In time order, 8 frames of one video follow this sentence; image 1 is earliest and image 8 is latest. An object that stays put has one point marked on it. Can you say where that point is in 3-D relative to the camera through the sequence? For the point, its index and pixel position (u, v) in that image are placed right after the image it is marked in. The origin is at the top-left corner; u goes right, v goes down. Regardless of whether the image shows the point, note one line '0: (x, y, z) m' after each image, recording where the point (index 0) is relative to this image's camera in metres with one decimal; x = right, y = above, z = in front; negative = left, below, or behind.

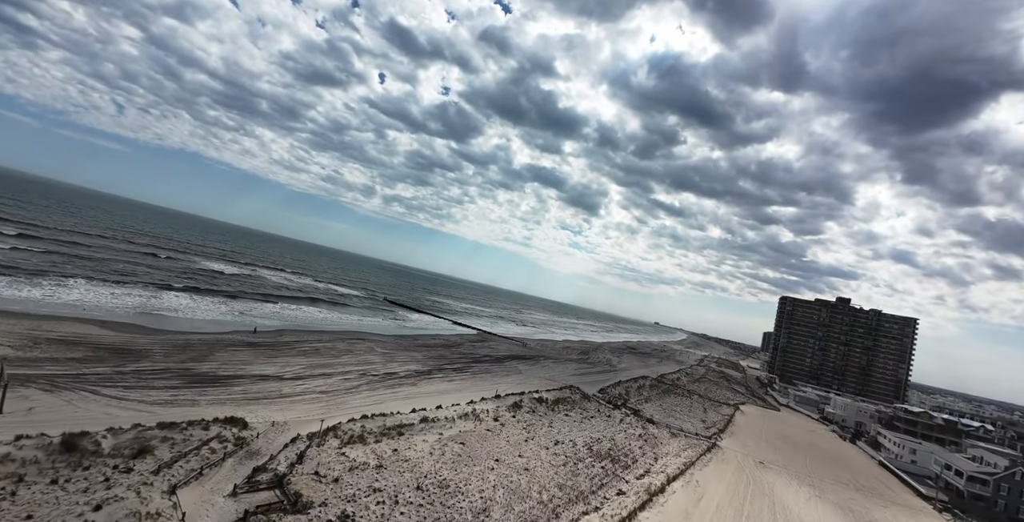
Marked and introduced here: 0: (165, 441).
0: (-9.0, -4.7, +10.4) m
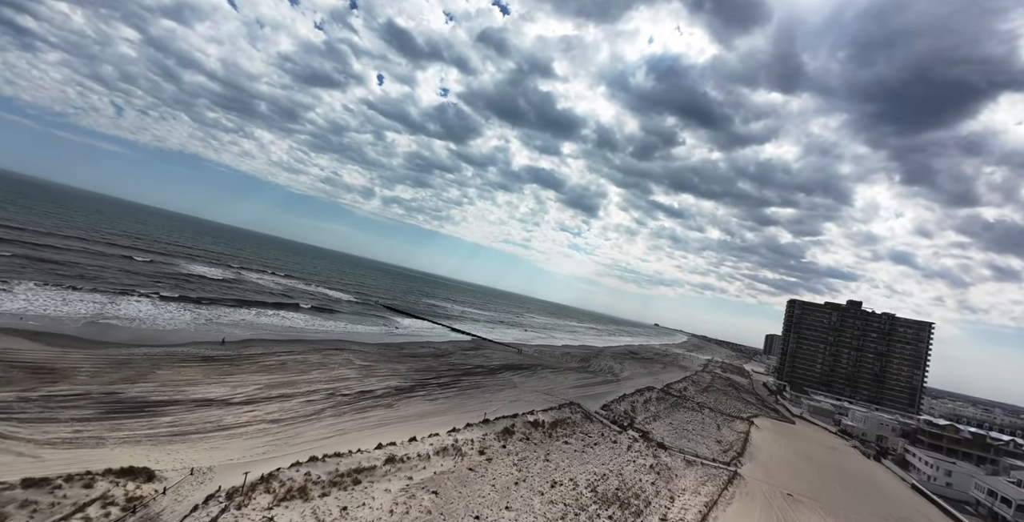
0: (-9.4, -4.7, +7.7) m
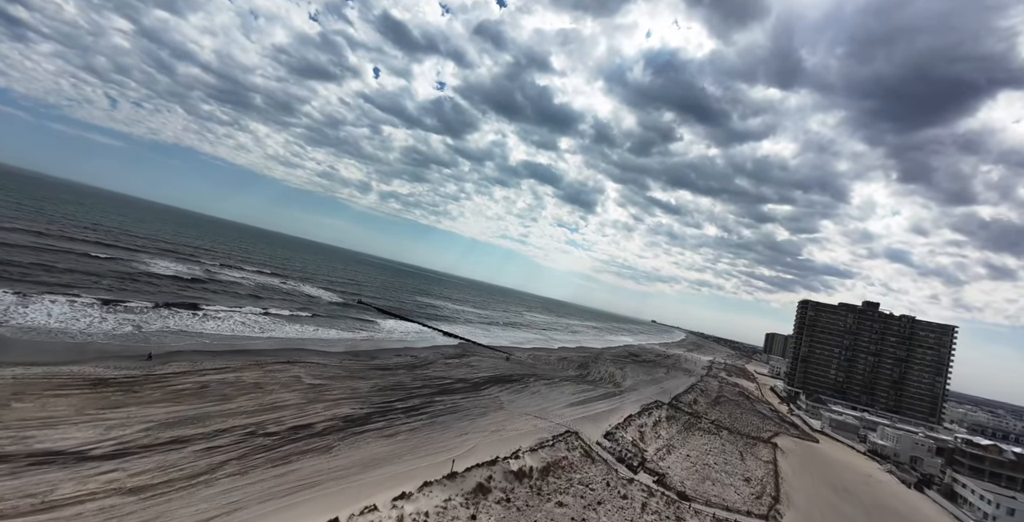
0: (-10.1, -4.7, +3.4) m
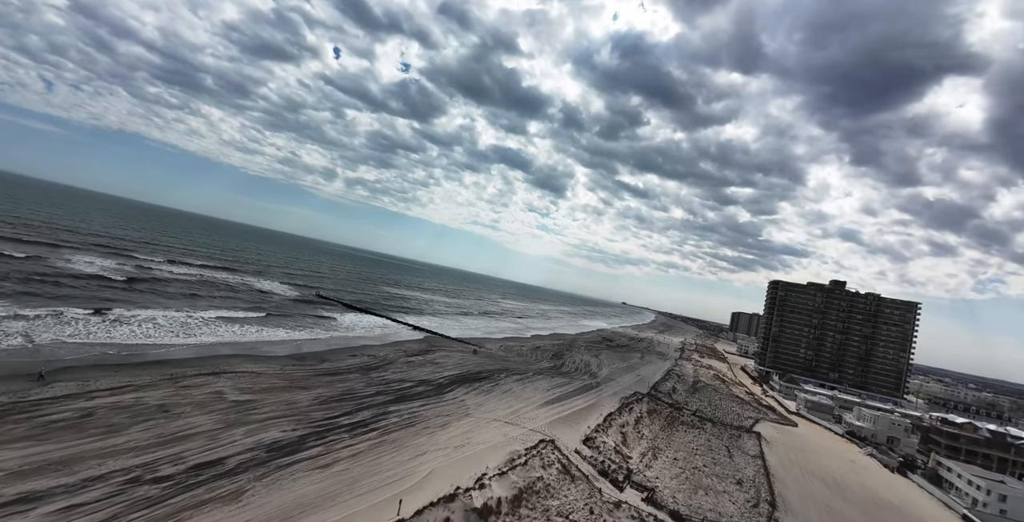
0: (-10.4, -4.9, 0.0) m
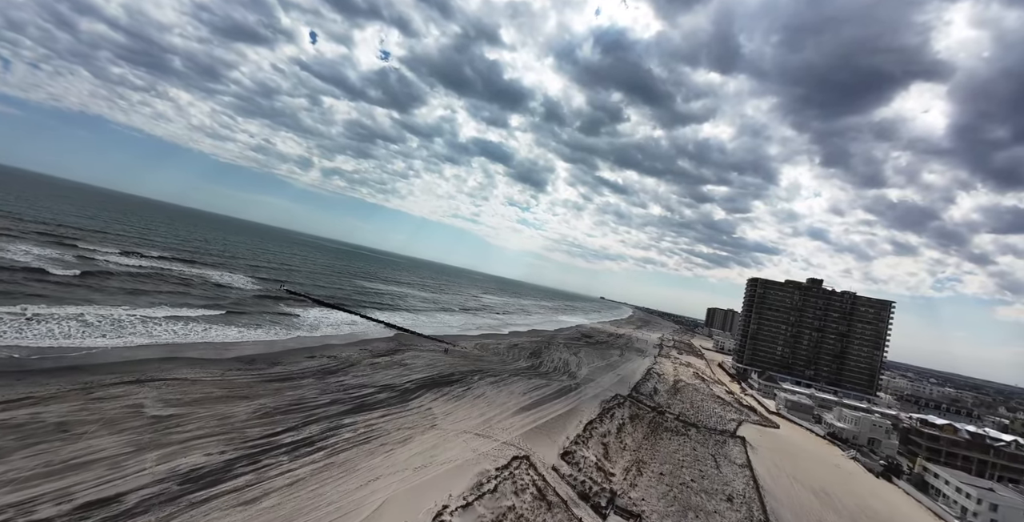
0: (-10.6, -4.9, -2.4) m
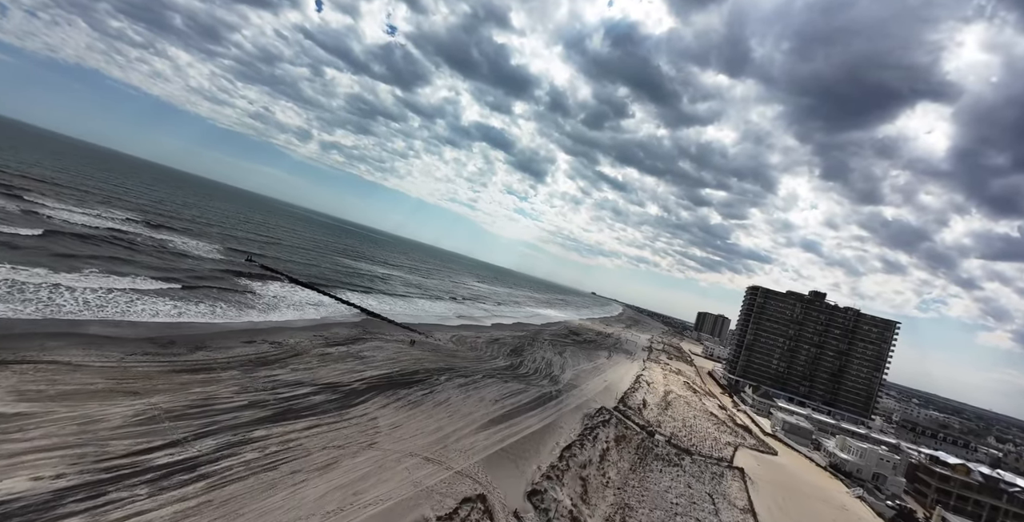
0: (-11.5, -4.1, -6.1) m
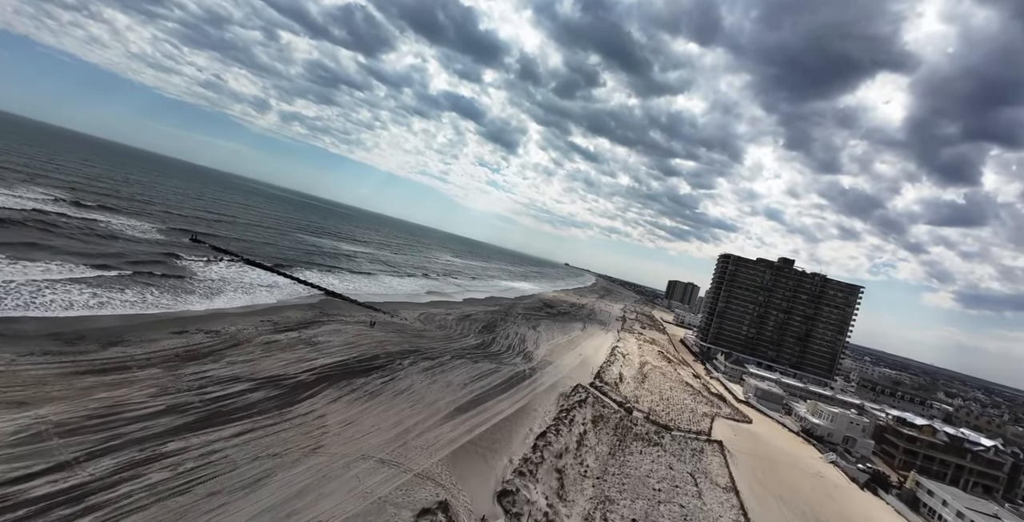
0: (-11.3, -4.8, -8.5) m
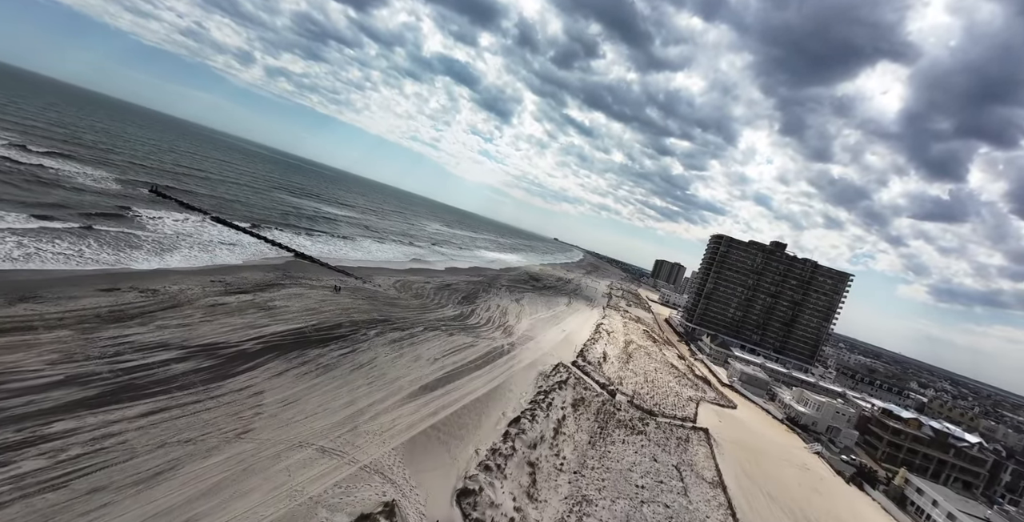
0: (-11.5, -4.7, -10.6) m
